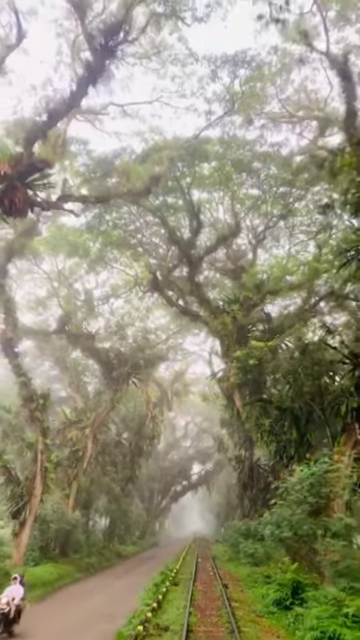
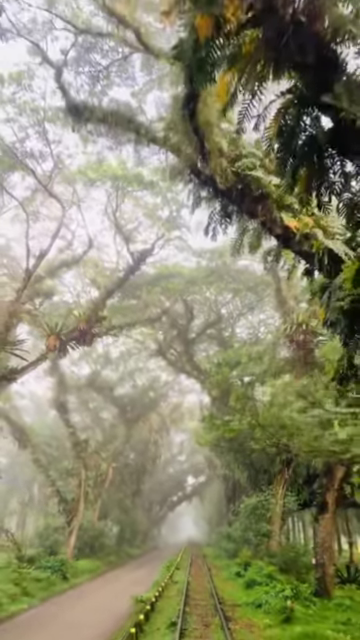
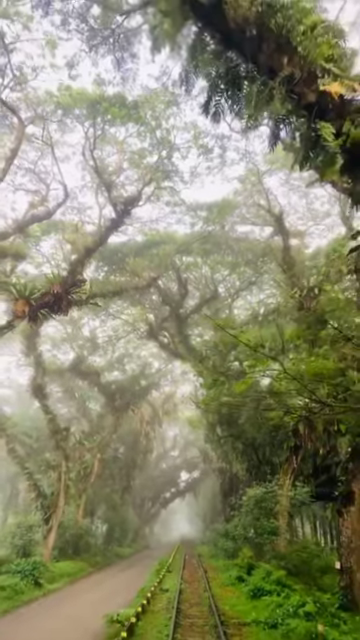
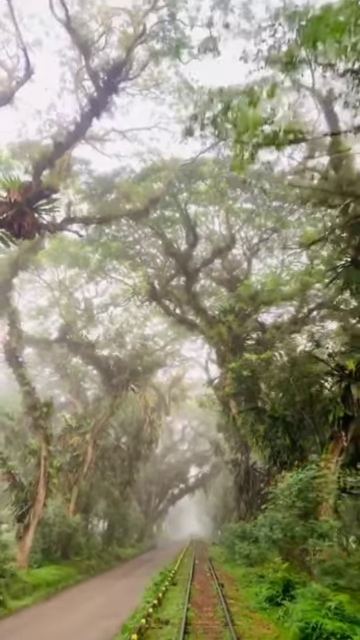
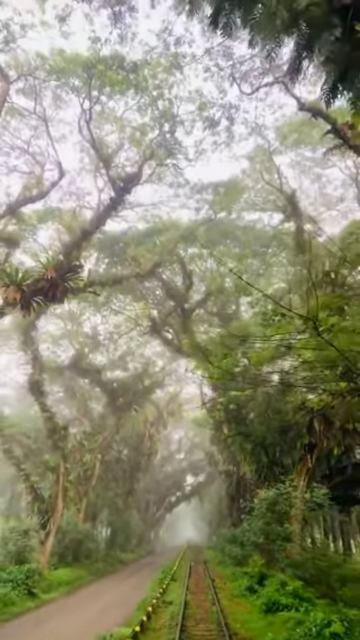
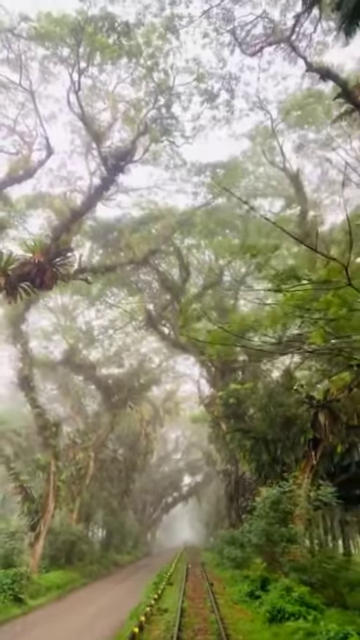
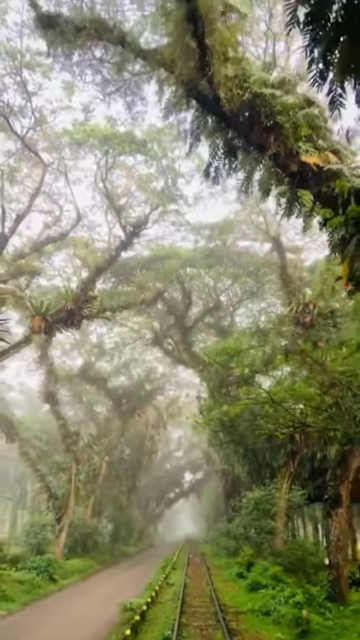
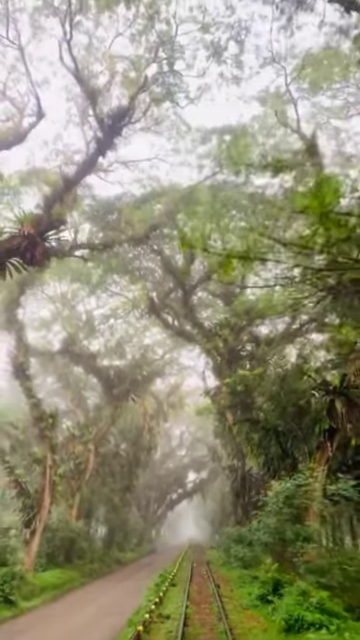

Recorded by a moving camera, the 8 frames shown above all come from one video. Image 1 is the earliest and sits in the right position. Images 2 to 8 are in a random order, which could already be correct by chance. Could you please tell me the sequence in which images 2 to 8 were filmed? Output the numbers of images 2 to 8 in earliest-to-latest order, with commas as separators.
4, 8, 6, 5, 3, 7, 2
